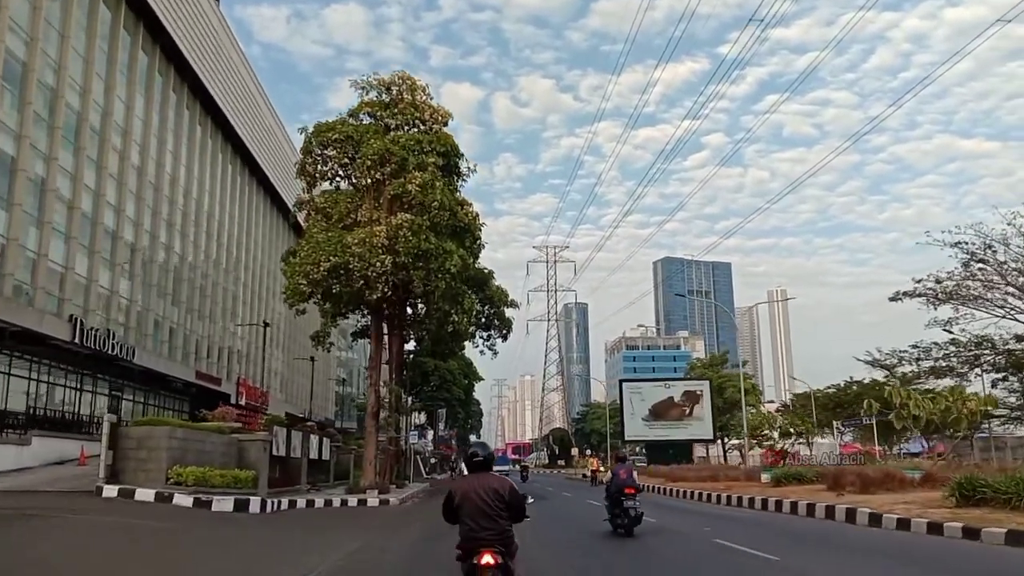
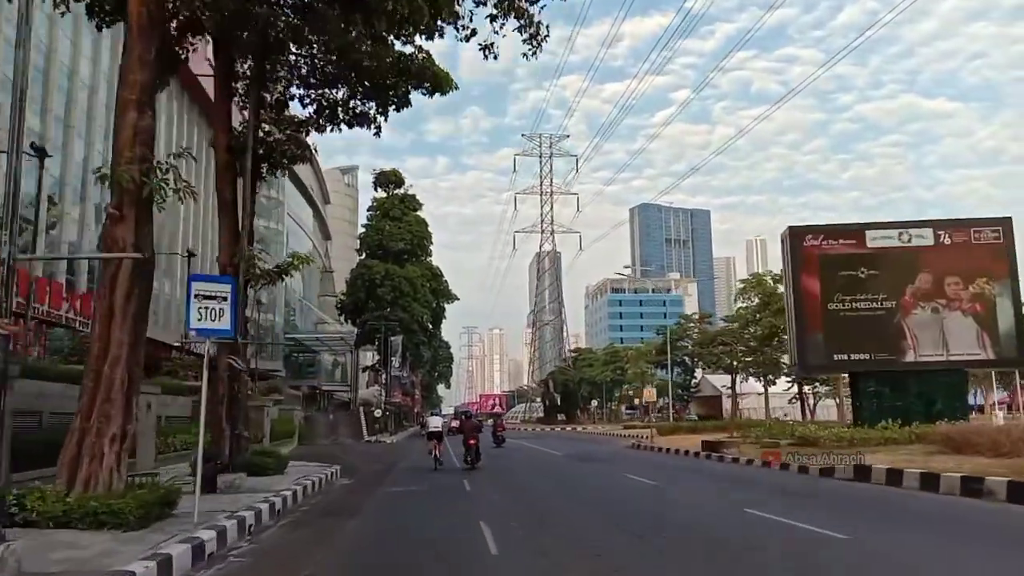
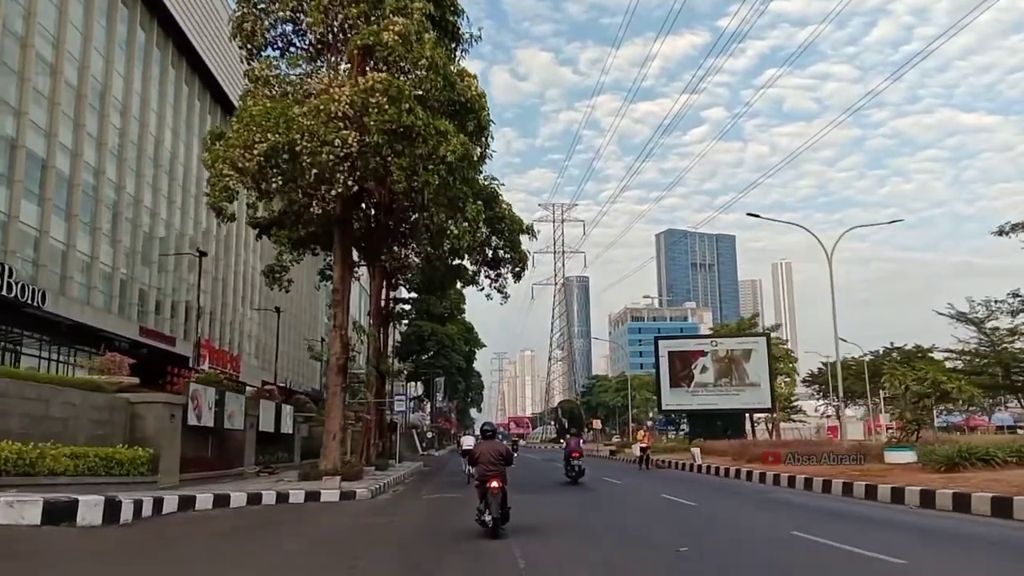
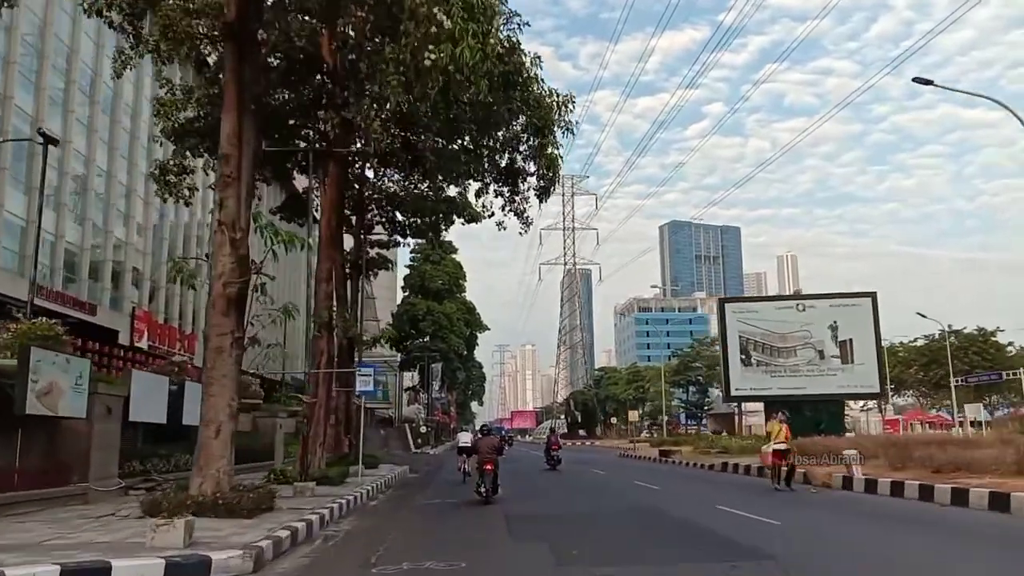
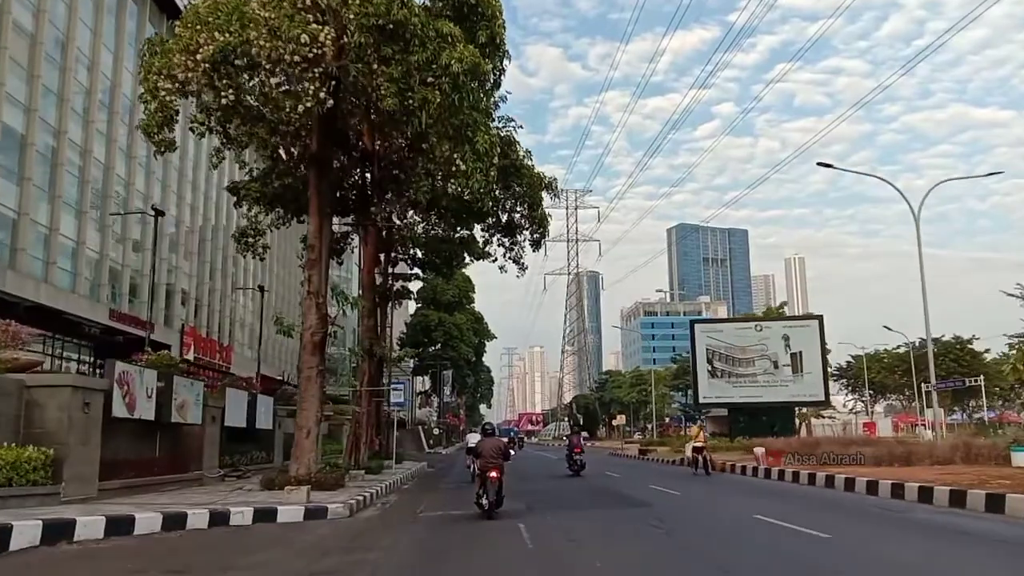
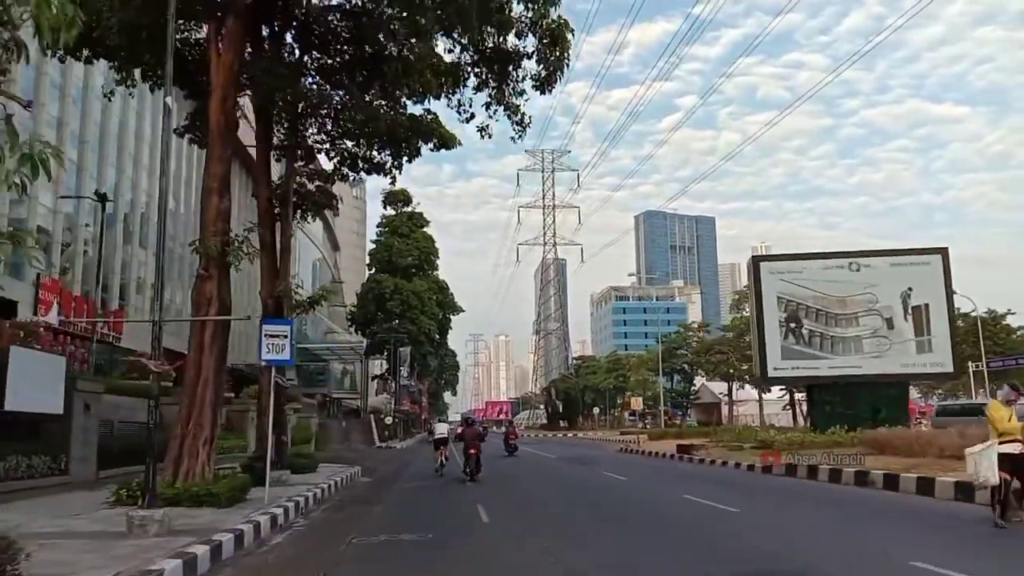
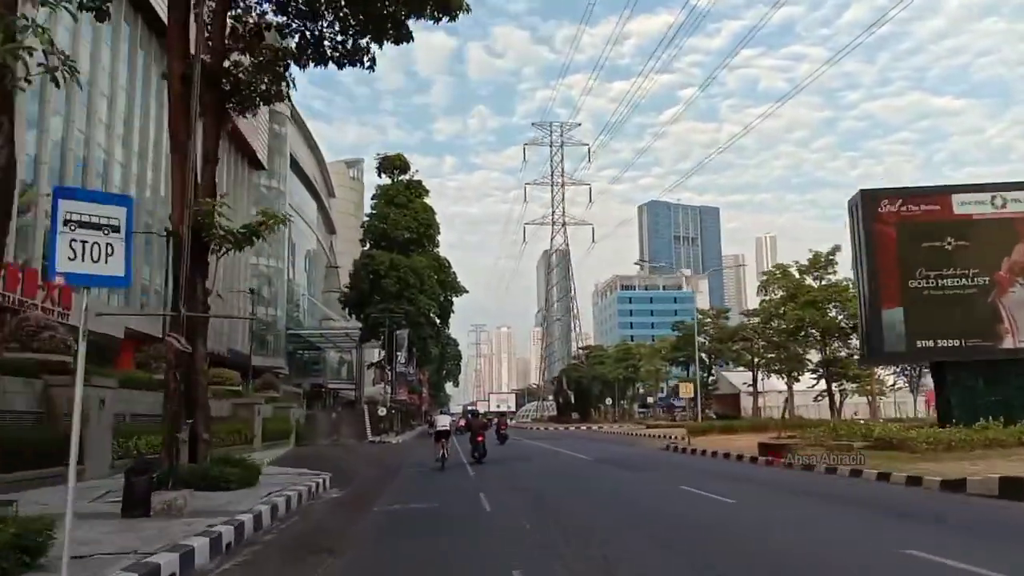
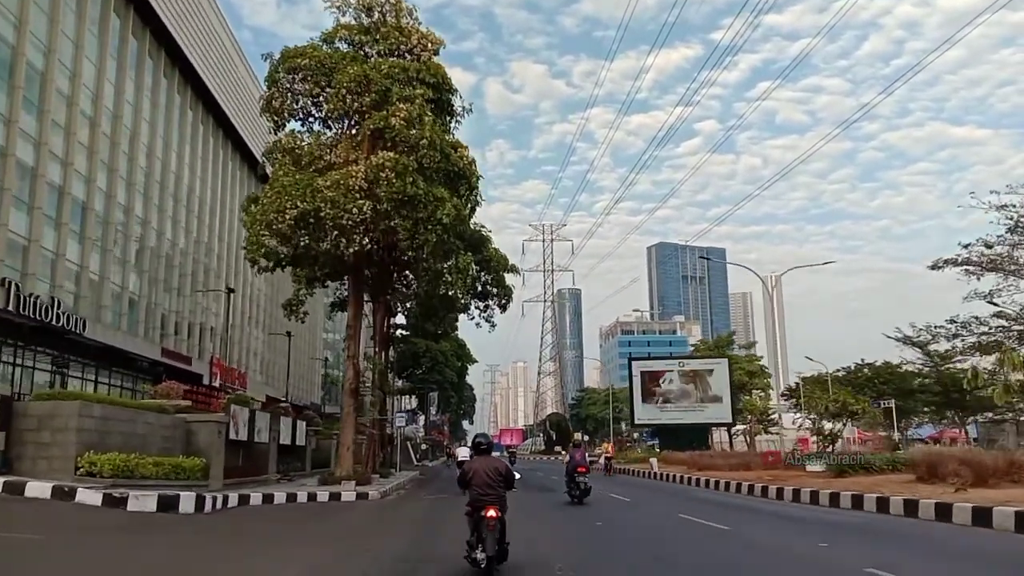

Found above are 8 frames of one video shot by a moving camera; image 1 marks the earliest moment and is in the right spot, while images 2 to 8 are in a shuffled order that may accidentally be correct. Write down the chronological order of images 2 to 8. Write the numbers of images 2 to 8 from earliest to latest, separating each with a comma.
8, 3, 5, 4, 6, 2, 7
